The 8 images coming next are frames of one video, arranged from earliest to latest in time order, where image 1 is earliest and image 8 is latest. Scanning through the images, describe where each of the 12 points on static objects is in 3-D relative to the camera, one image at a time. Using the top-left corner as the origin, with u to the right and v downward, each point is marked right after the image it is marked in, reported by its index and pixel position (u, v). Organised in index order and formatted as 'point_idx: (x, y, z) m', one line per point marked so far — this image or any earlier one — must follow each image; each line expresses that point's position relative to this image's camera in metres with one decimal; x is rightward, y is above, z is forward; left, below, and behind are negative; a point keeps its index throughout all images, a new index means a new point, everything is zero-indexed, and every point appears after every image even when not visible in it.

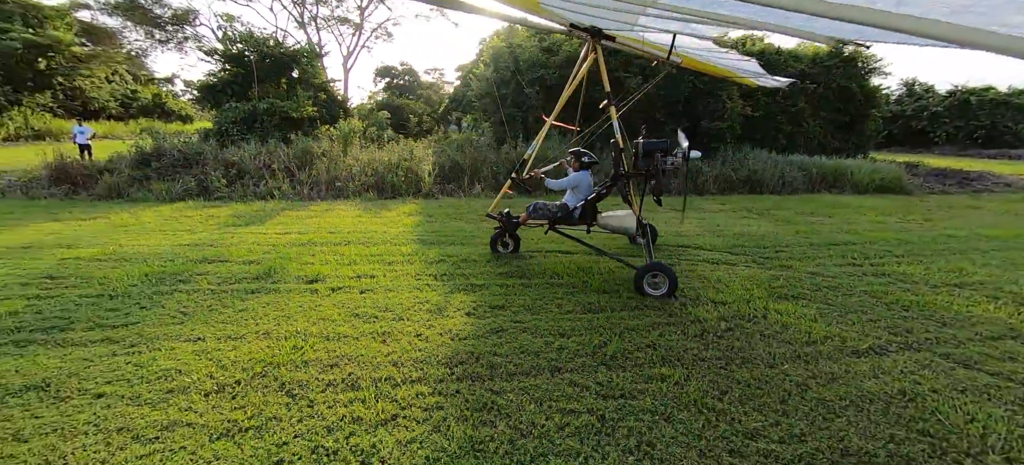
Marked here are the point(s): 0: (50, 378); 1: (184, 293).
0: (-1.9, -0.6, +1.7) m
1: (-2.0, -0.4, +2.6) m
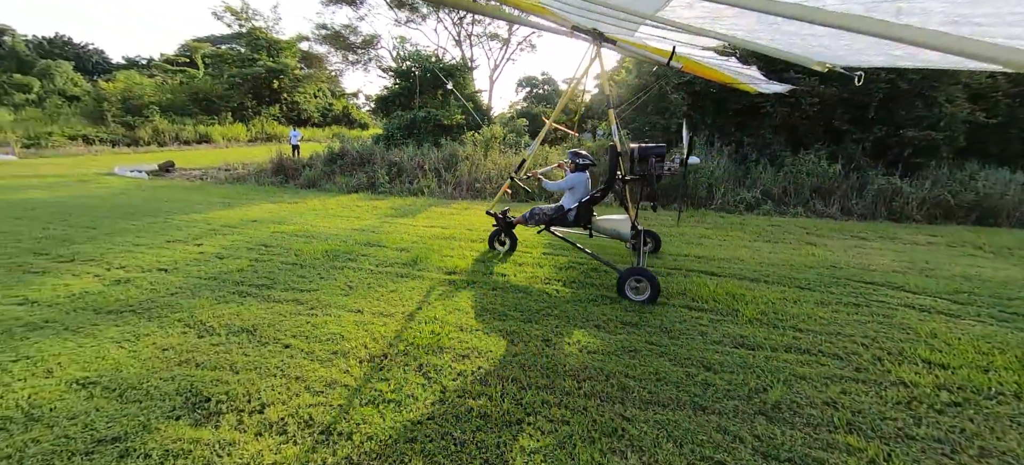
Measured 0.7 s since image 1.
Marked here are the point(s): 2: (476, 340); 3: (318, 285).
0: (-1.3, -0.5, +2.0) m
1: (-1.2, -0.3, +3.0) m
2: (-0.2, -0.5, +1.9) m
3: (-1.2, -0.3, +2.6) m
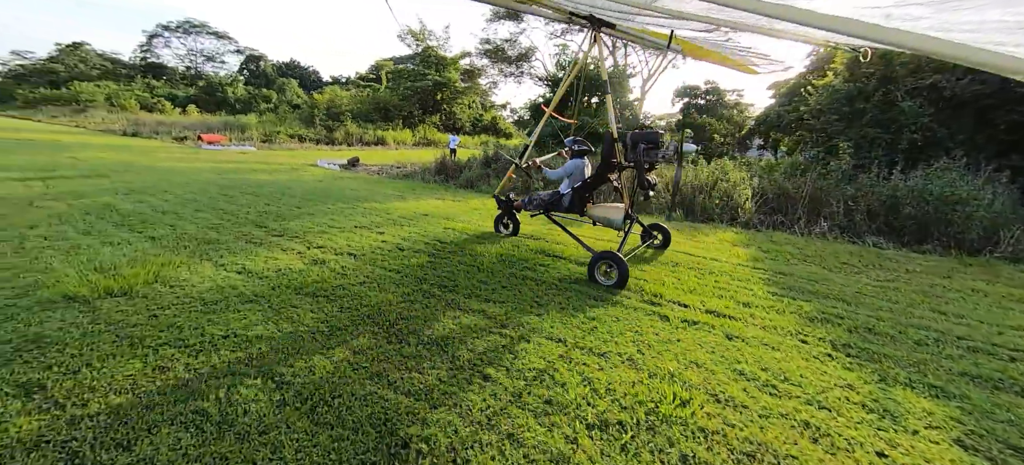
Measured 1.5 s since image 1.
0: (-0.3, -0.4, +1.7) m
1: (+0.1, -0.3, +2.5) m
2: (+0.7, -0.6, +1.3) m
3: (0.0, -0.3, +2.3) m
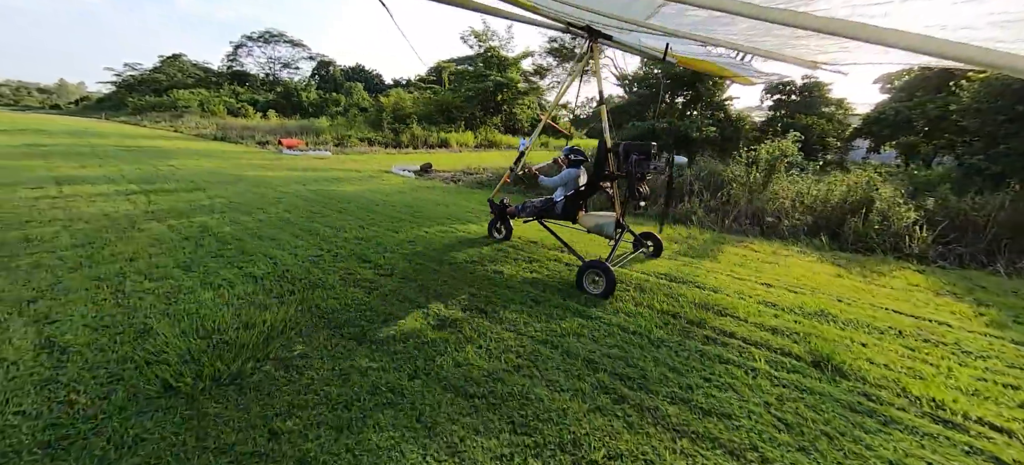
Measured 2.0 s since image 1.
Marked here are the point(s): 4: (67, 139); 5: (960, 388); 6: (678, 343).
0: (+0.5, -0.7, +1.1) m
1: (+1.0, -0.6, +1.8) m
2: (+1.4, -0.9, +0.5) m
3: (+0.8, -0.6, +1.6) m
4: (-12.9, +2.7, +11.9) m
5: (+2.0, -0.7, +1.8) m
6: (+0.8, -0.5, +2.1) m
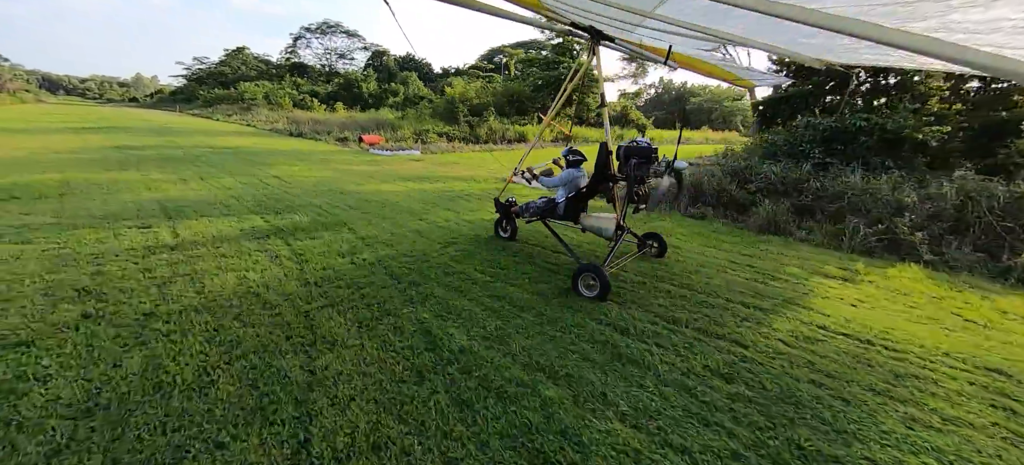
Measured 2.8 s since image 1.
0: (+2.5, -1.4, -0.7) m
1: (+3.0, -1.3, 0.0) m
2: (+3.3, -1.6, -1.3) m
3: (+2.8, -1.3, -0.2) m
4: (-9.8, +2.6, +11.2) m
5: (+4.0, -1.4, -0.1) m
6: (+2.9, -1.2, +0.3) m
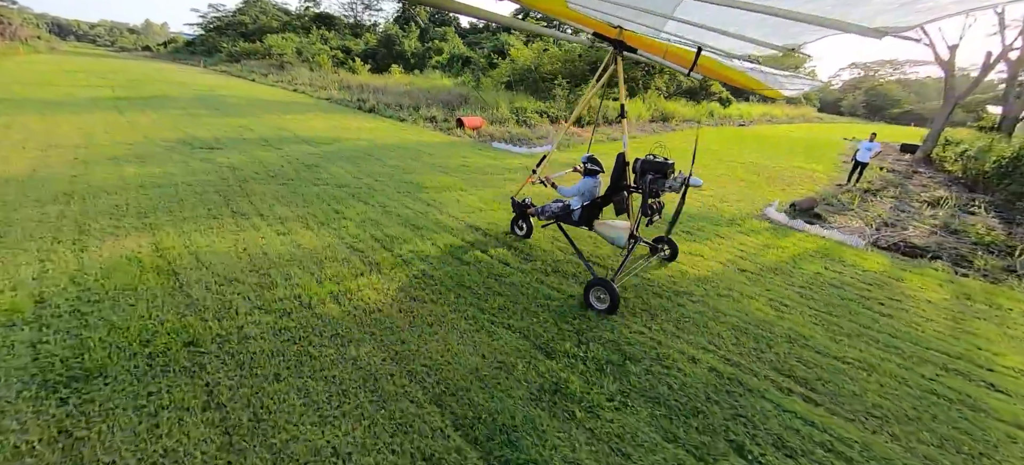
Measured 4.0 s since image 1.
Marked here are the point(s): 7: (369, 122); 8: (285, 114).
0: (+5.6, -3.1, -3.1) m
1: (+6.2, -2.9, -2.4) m
2: (+6.4, -3.4, -3.7) m
3: (+5.9, -3.0, -2.6) m
4: (-6.3, +2.4, +8.6) m
5: (+7.2, -3.1, -2.5) m
6: (+6.0, -2.8, -2.1) m
7: (-3.5, +2.7, +10.2) m
8: (-5.5, +2.9, +10.1) m
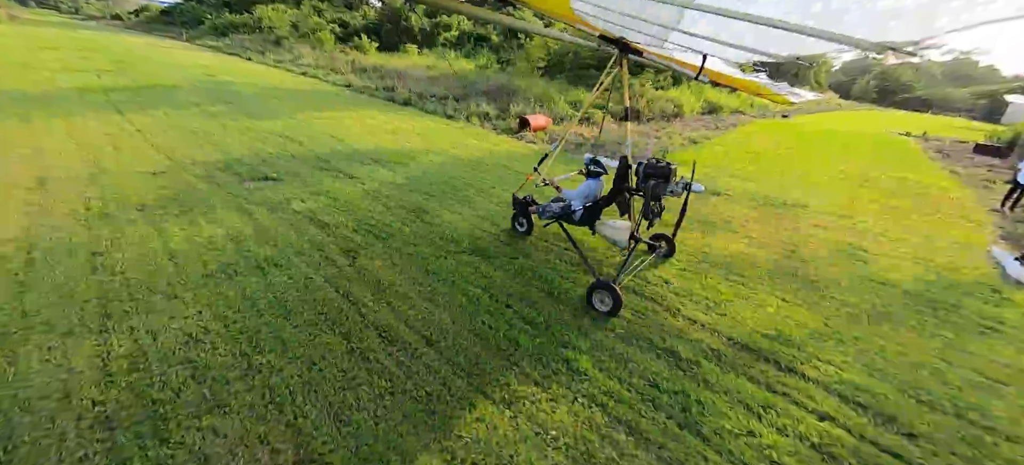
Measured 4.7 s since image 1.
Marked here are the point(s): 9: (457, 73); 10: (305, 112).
0: (+7.5, -4.2, -4.0) m
1: (+8.1, -4.0, -3.3) m
2: (+8.4, -4.5, -4.6) m
3: (+7.9, -4.0, -3.5) m
4: (-4.7, +1.9, +7.0) m
5: (+9.1, -4.1, -3.4) m
6: (+8.0, -3.8, -3.1) m
7: (-2.0, +2.3, +8.6) m
8: (-4.0, +2.5, +8.4) m
9: (-2.0, +5.8, +15.0) m
10: (-4.1, +2.4, +8.1) m
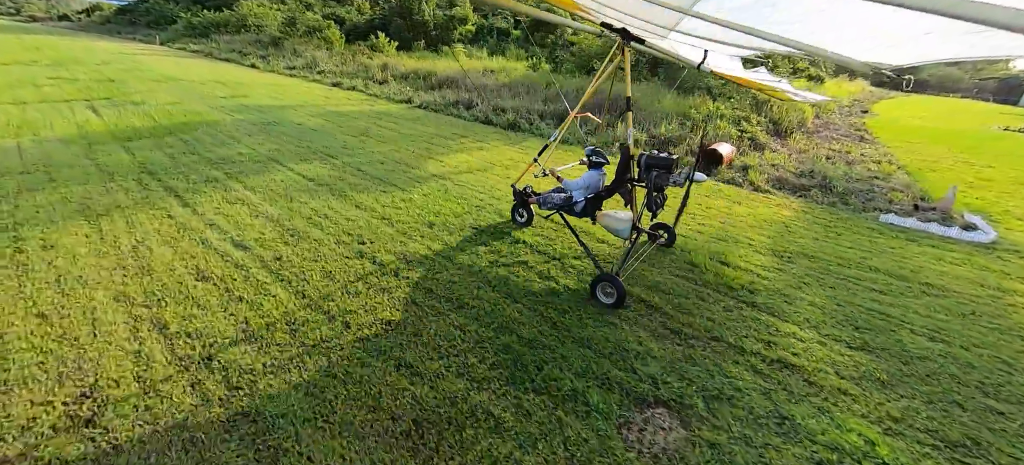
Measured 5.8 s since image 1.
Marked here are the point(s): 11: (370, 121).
0: (+11.4, -5.1, -5.8) m
1: (+11.9, -4.9, -5.1) m
2: (+12.3, -5.4, -6.3) m
3: (+11.7, -5.0, -5.3) m
4: (-1.7, +0.5, +4.4) m
5: (+12.9, -5.0, -5.1) m
6: (+11.7, -4.8, -4.8) m
7: (+0.8, +1.1, +6.2) m
8: (-1.2, +1.2, +5.9) m
9: (+0.3, +4.7, +12.5) m
10: (-1.2, +1.0, +5.5) m
11: (-2.7, +2.1, +7.5) m
